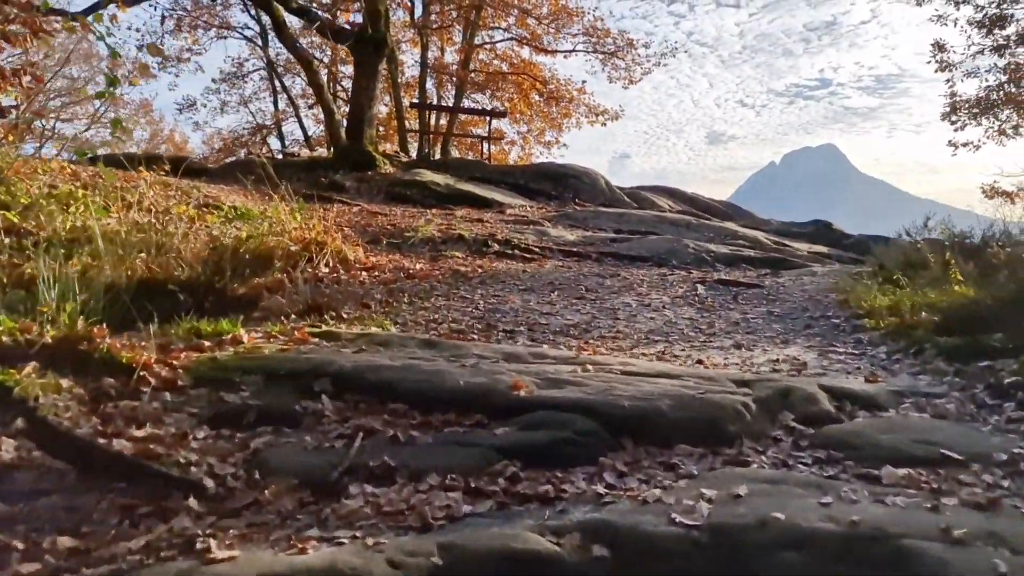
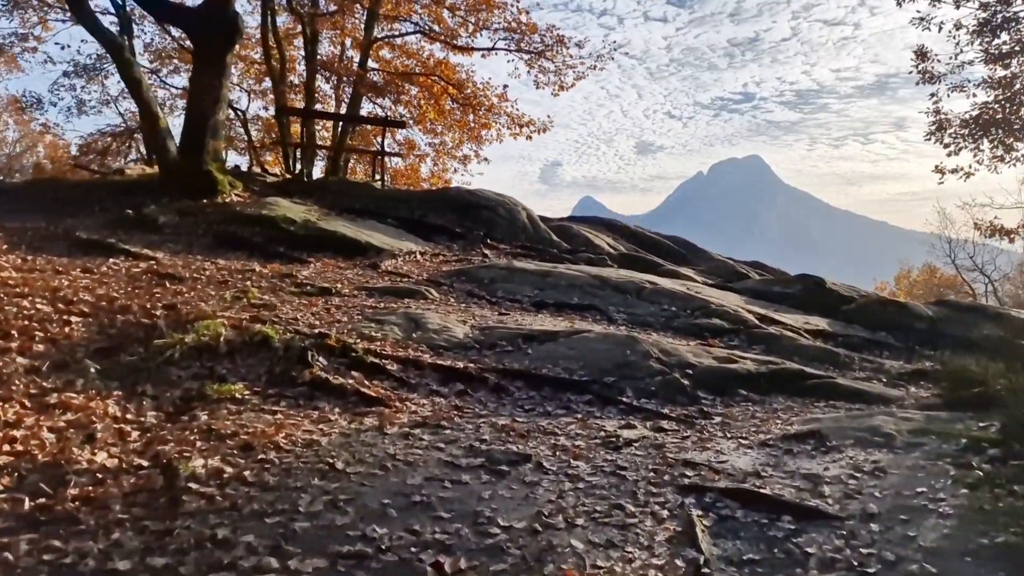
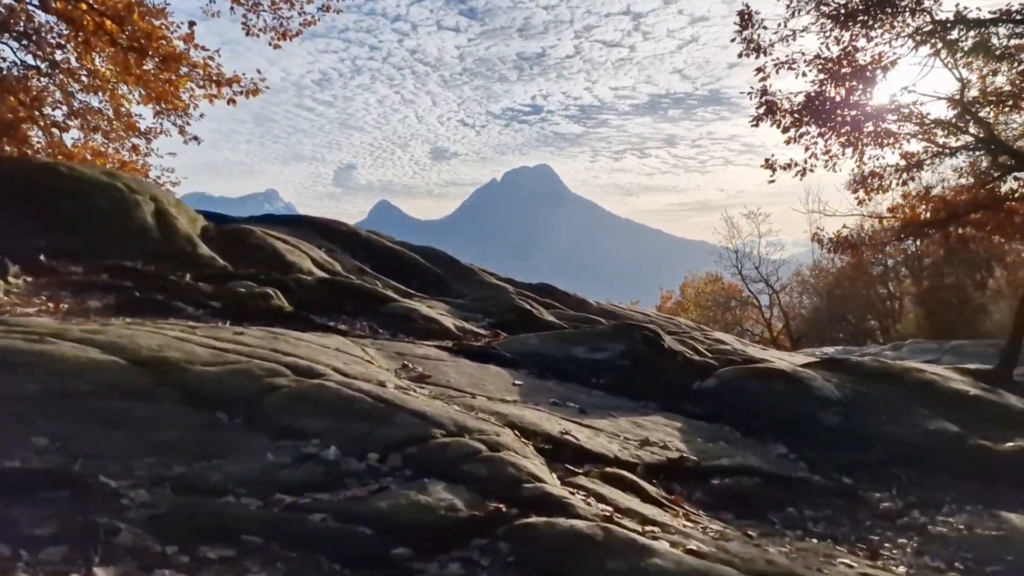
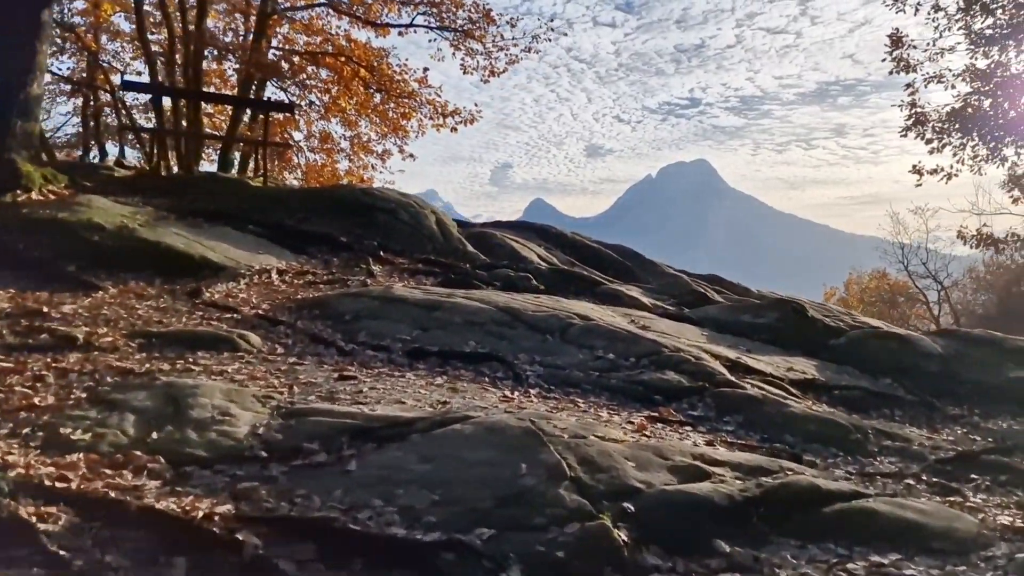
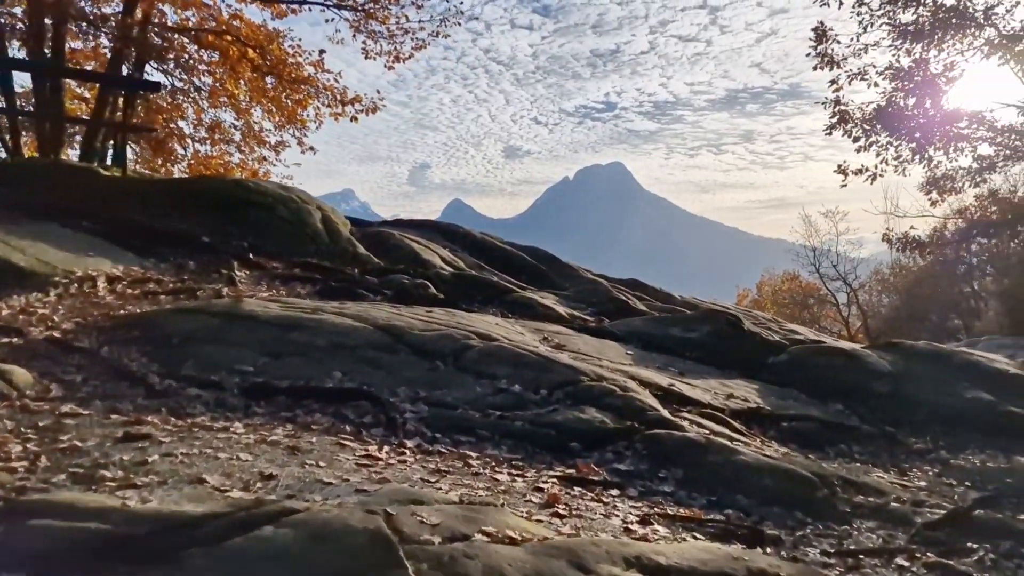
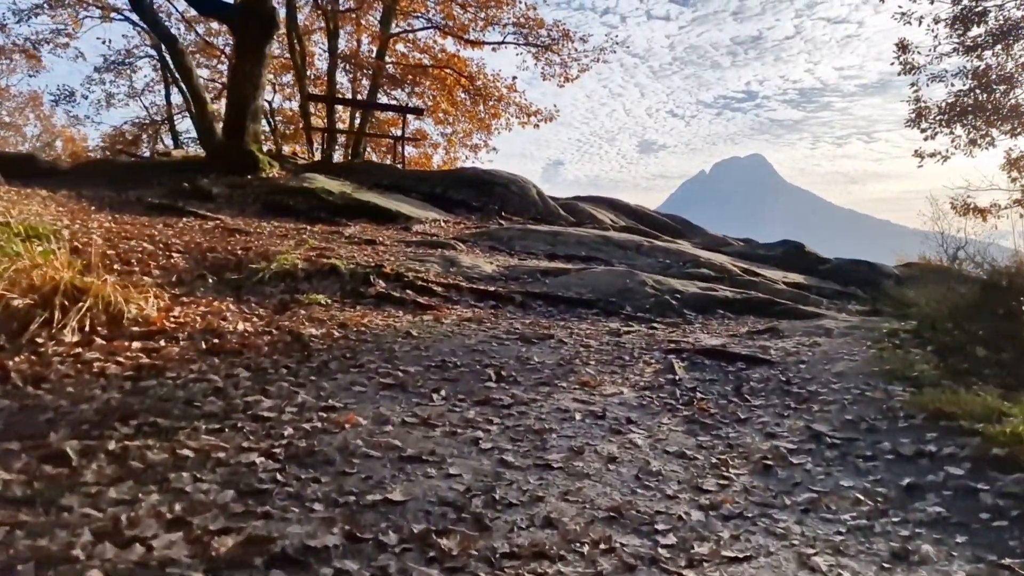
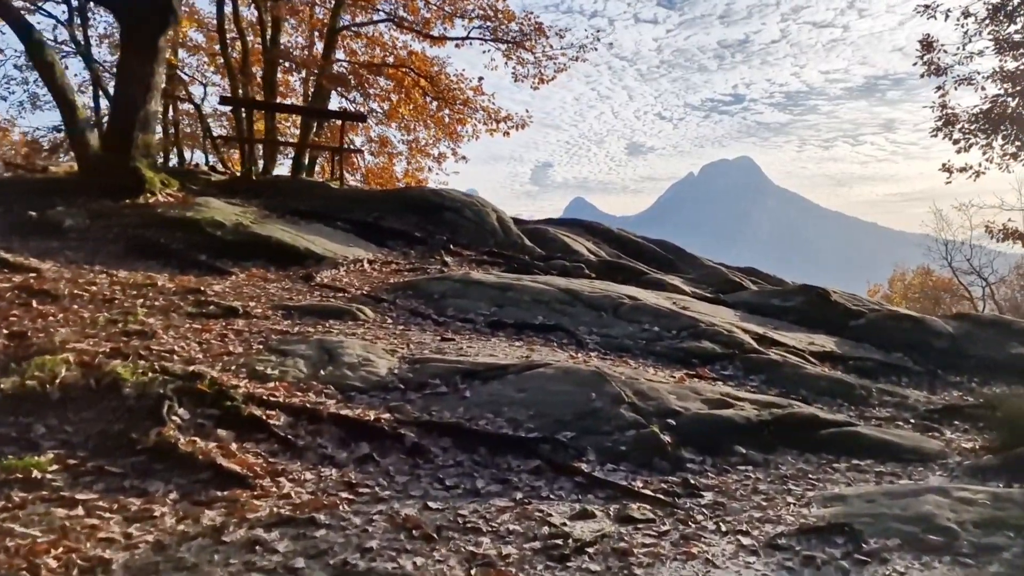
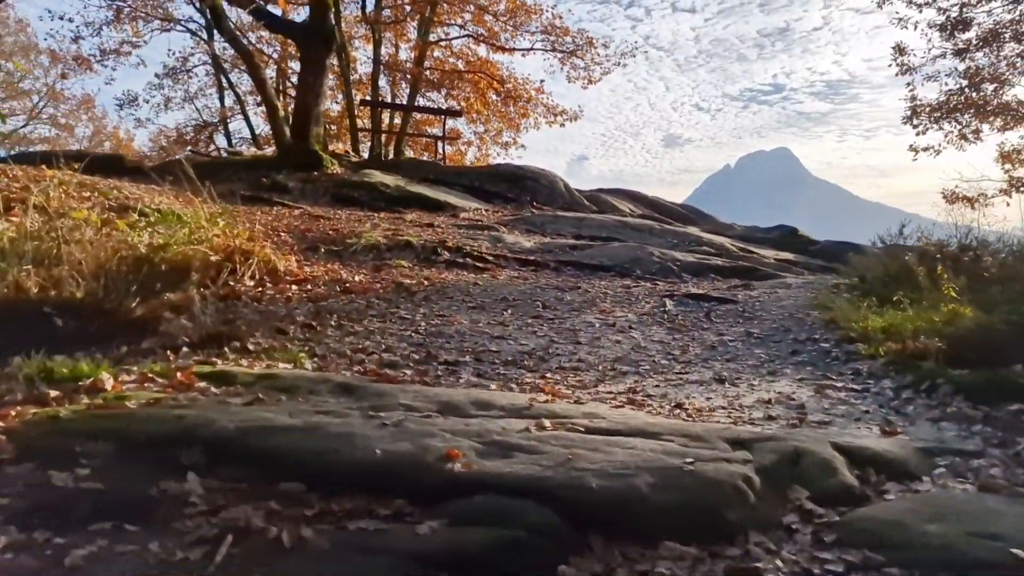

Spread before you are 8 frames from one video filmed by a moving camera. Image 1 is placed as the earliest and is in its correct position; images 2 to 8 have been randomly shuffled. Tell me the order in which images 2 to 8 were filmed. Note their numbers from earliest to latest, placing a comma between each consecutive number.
8, 6, 2, 7, 4, 5, 3
